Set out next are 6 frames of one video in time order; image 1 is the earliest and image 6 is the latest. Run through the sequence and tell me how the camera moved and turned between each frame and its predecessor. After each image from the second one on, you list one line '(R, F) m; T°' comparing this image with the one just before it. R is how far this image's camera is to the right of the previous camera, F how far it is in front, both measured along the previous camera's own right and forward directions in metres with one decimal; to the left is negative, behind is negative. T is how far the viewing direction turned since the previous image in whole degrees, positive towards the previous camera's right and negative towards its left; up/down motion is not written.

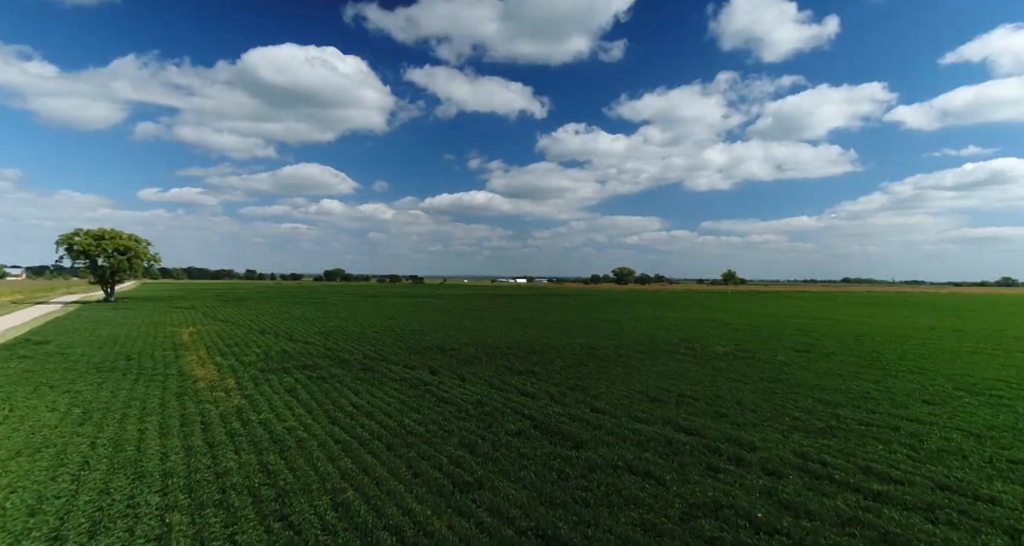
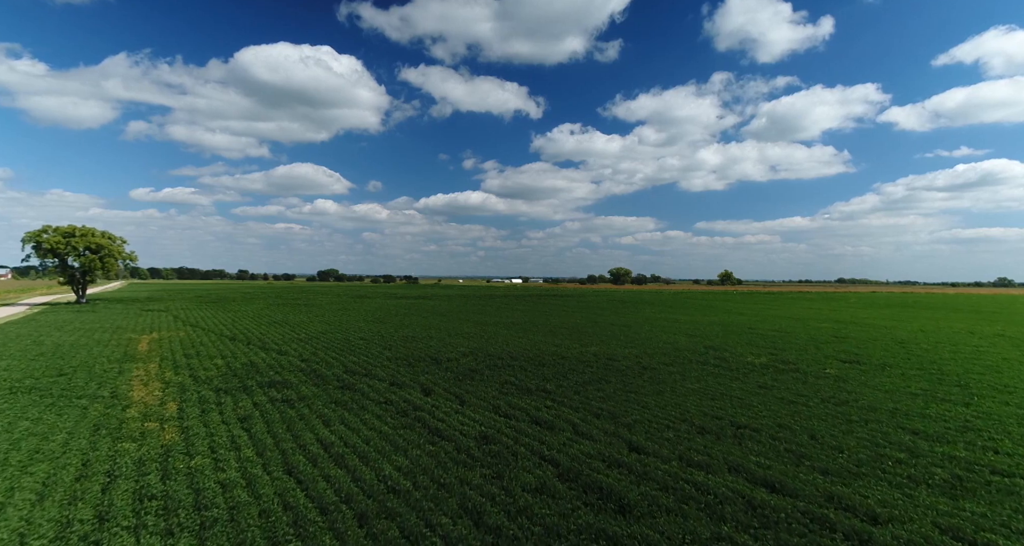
(-0.5, +3.5) m; +1°
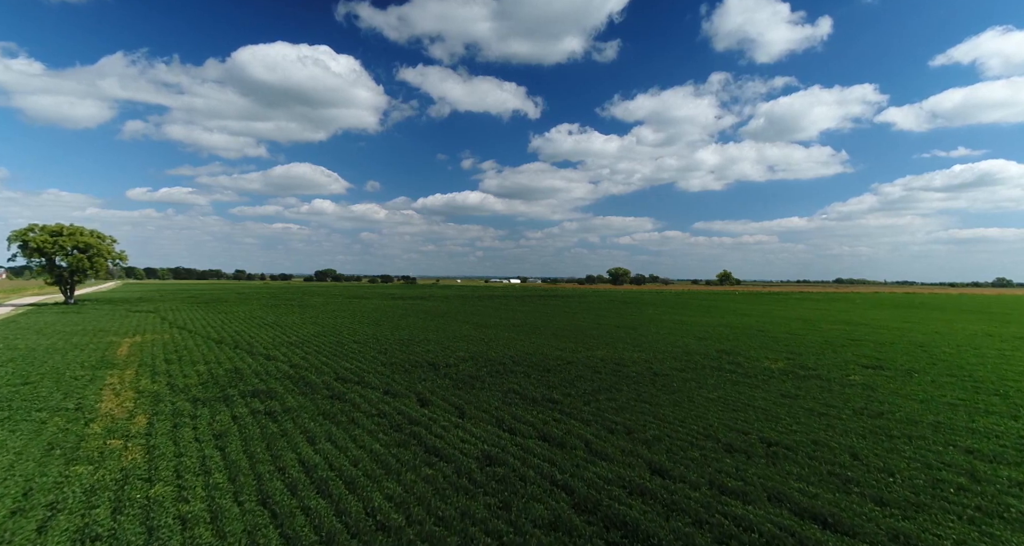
(-0.2, +1.4) m; 0°
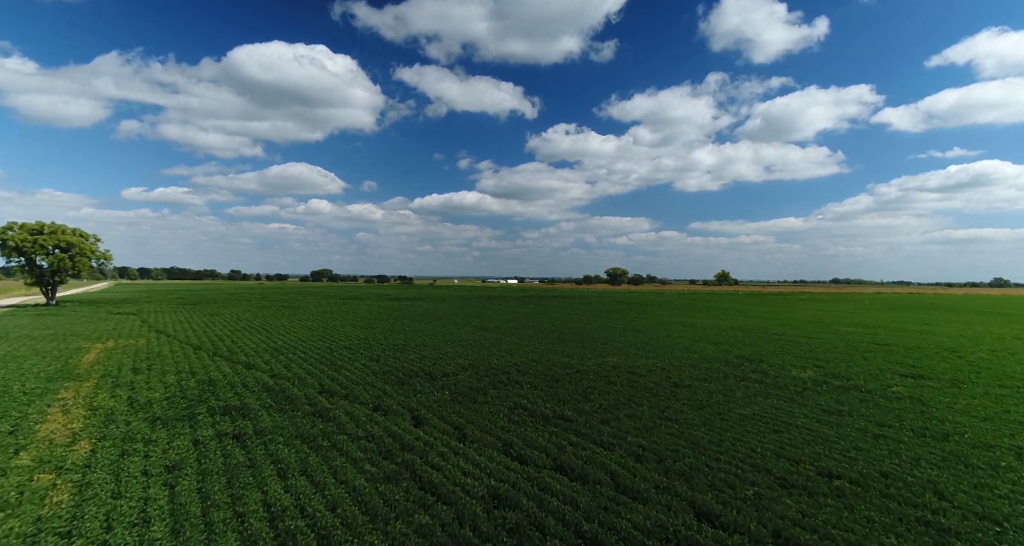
(-0.3, +2.0) m; 0°
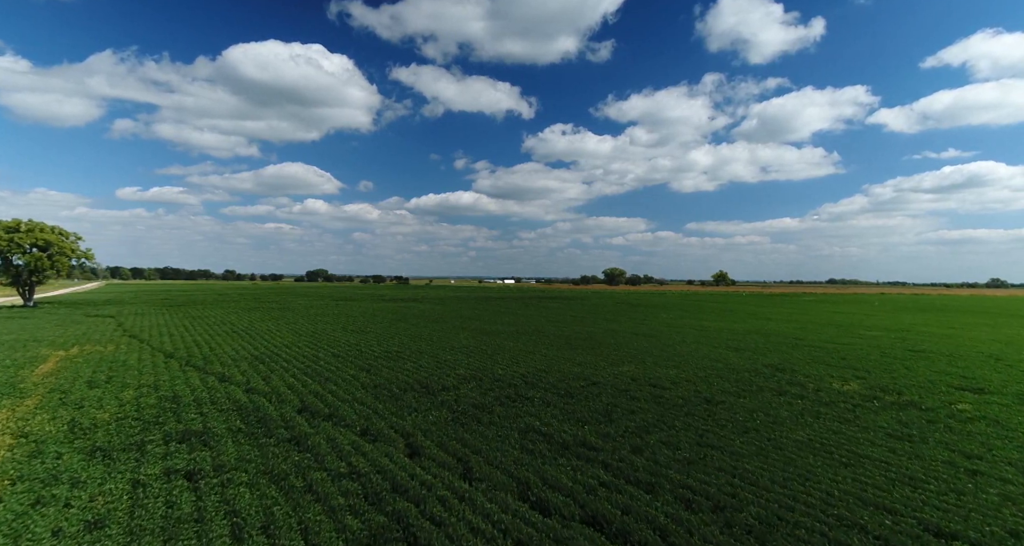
(-0.4, +2.3) m; 0°
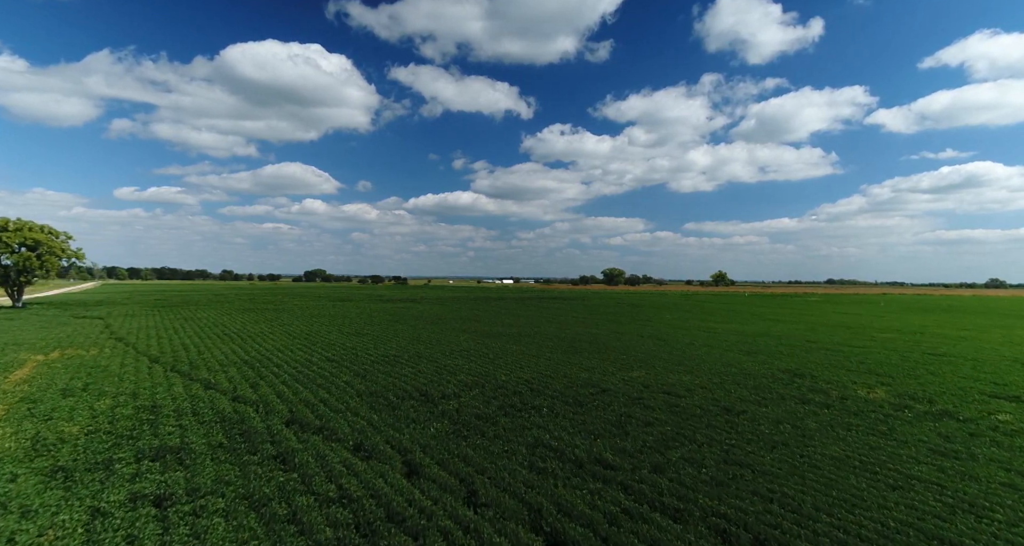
(-0.2, +1.1) m; 0°
